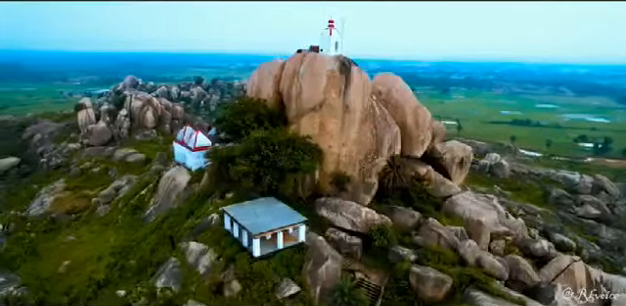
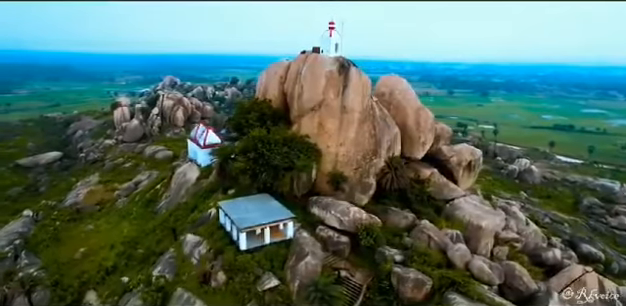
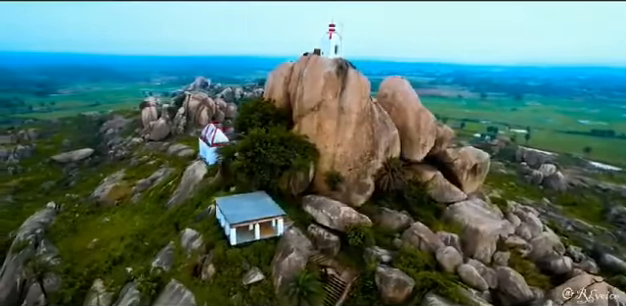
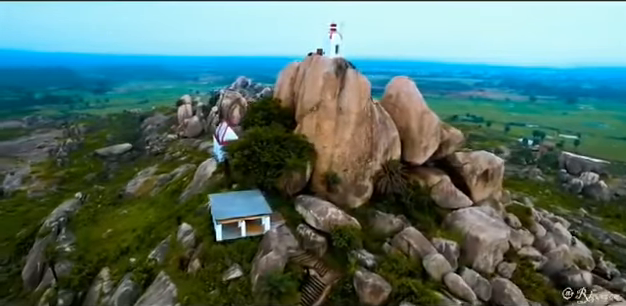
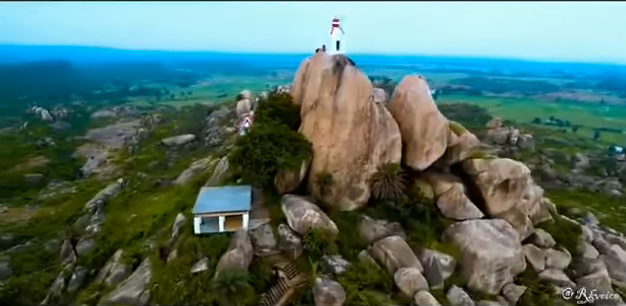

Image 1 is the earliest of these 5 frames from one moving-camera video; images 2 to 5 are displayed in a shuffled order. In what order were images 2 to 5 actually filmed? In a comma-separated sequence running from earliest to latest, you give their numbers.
2, 3, 4, 5
